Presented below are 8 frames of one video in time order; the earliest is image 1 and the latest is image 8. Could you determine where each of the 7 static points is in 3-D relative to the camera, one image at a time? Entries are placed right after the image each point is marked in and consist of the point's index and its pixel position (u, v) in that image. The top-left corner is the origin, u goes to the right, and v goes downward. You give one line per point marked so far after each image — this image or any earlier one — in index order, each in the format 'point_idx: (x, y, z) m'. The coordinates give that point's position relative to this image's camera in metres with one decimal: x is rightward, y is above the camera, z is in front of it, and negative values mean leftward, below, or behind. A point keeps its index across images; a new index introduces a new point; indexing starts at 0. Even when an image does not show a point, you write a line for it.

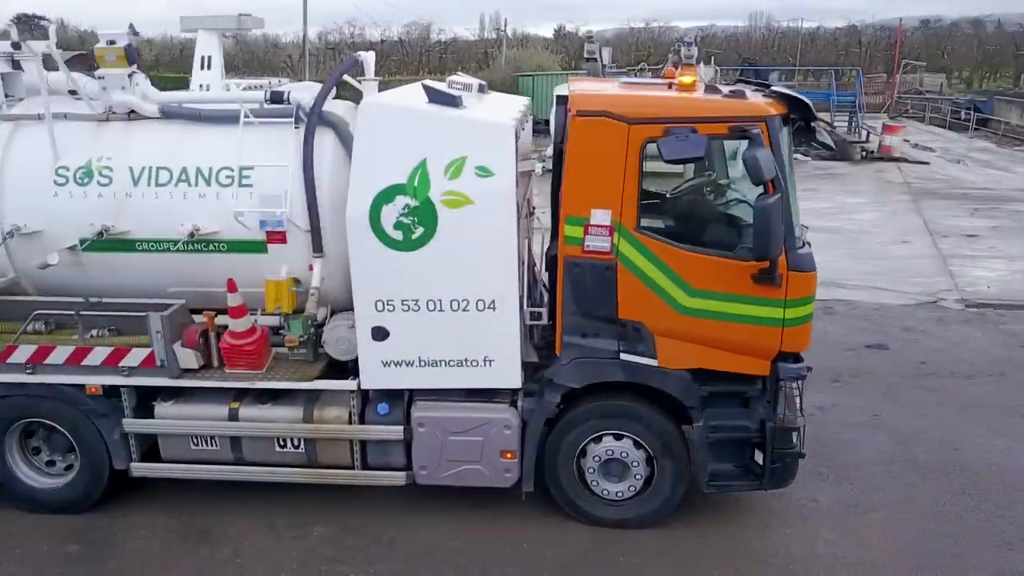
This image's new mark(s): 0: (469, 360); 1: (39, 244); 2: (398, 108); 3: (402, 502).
0: (-0.3, -0.4, +4.8) m
1: (-3.0, +0.3, +5.1) m
2: (-0.6, +1.0, +4.5) m
3: (-0.7, -1.4, +5.4) m
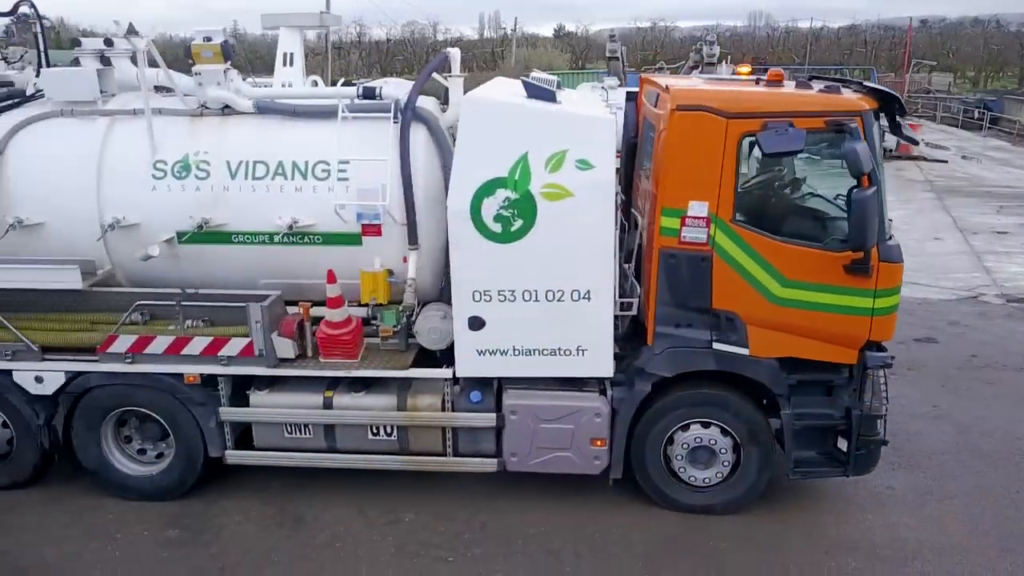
0: (+0.3, -0.4, +4.9) m
1: (-2.4, +0.3, +5.2) m
2: (-0.1, +1.1, +4.6) m
3: (-0.2, -1.4, +5.6) m
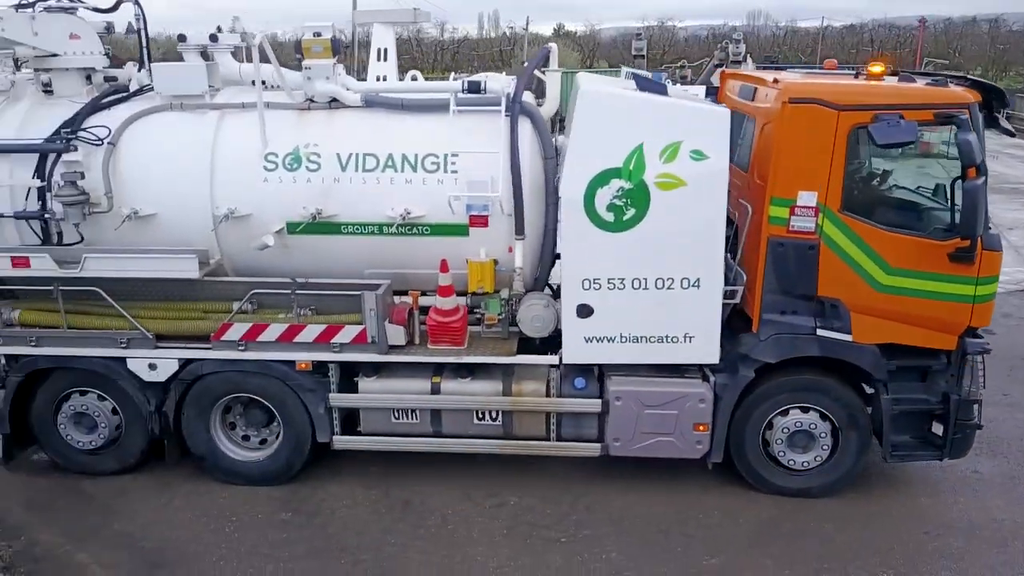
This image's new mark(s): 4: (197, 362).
0: (+1.0, -0.3, +5.1) m
1: (-1.7, +0.4, +5.4) m
2: (+0.6, +1.1, +4.8) m
3: (+0.5, -1.3, +5.7) m
4: (-2.1, -0.5, +5.4) m
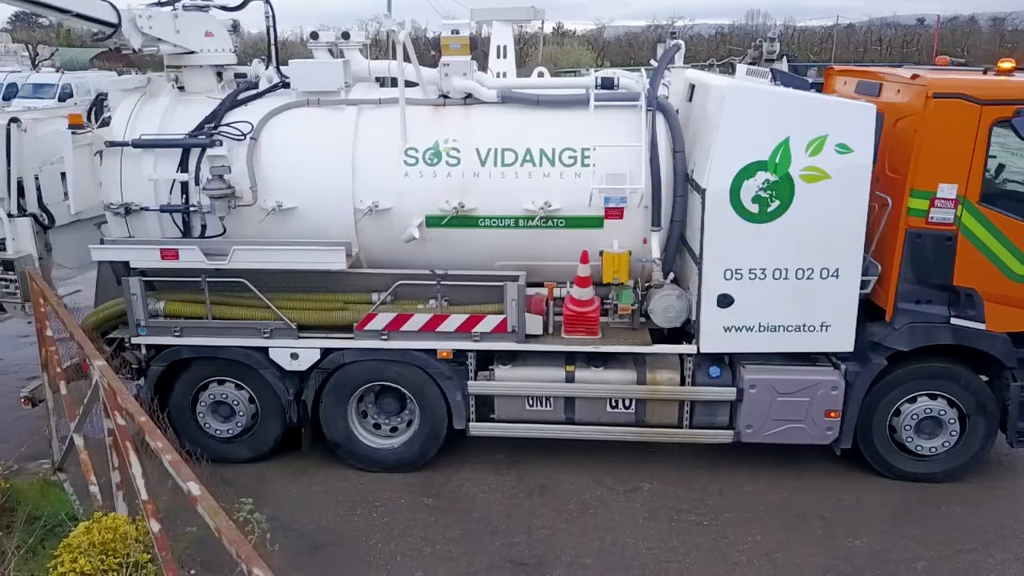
0: (+1.9, -0.2, +5.2) m
1: (-0.8, +0.5, +5.5) m
2: (+1.5, +1.2, +4.9) m
3: (+1.4, -1.2, +5.8) m
4: (-1.2, -0.4, +5.5) m
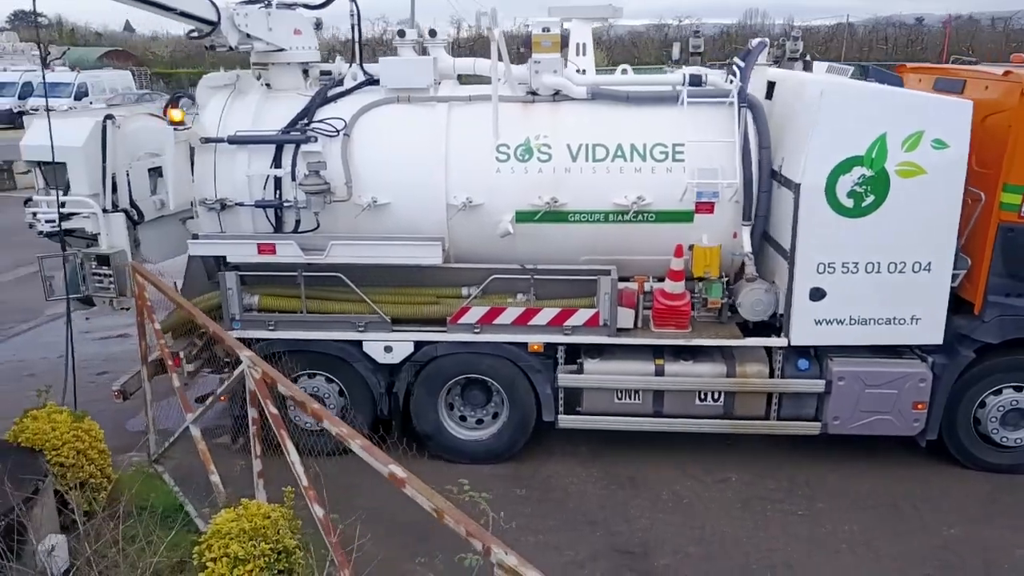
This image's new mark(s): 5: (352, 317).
0: (+2.5, -0.2, +5.3) m
1: (-0.2, +0.5, +5.6) m
2: (+2.1, +1.2, +5.0) m
3: (+2.0, -1.2, +5.9) m
4: (-0.6, -0.4, +5.6) m
5: (-1.1, -0.2, +5.6) m
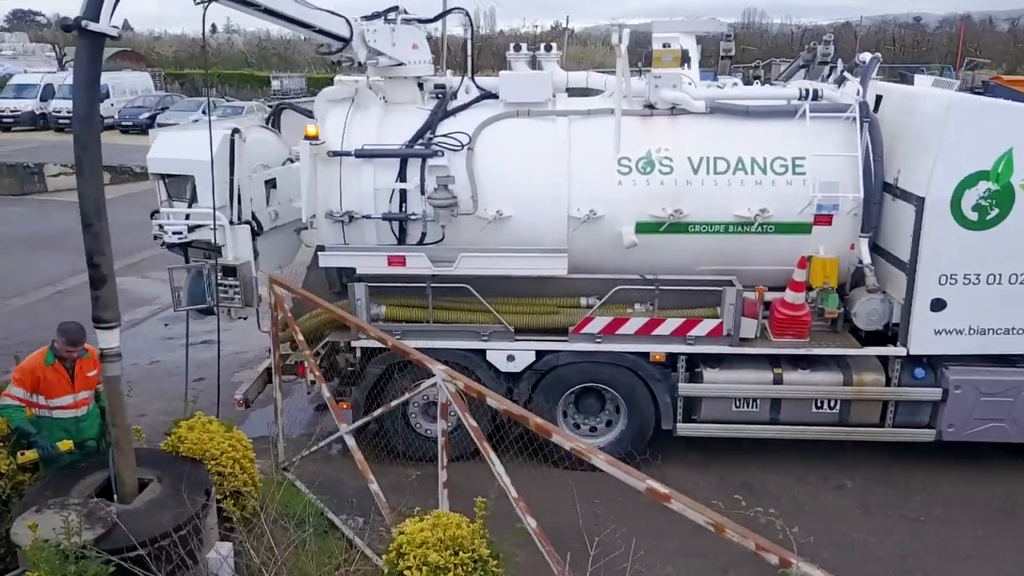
0: (+3.4, -0.3, +5.4) m
1: (+0.6, +0.4, +5.7) m
2: (+3.0, +1.2, +5.1) m
3: (+2.9, -1.3, +6.0) m
4: (+0.3, -0.5, +5.7) m
5: (-0.2, -0.3, +5.7) m
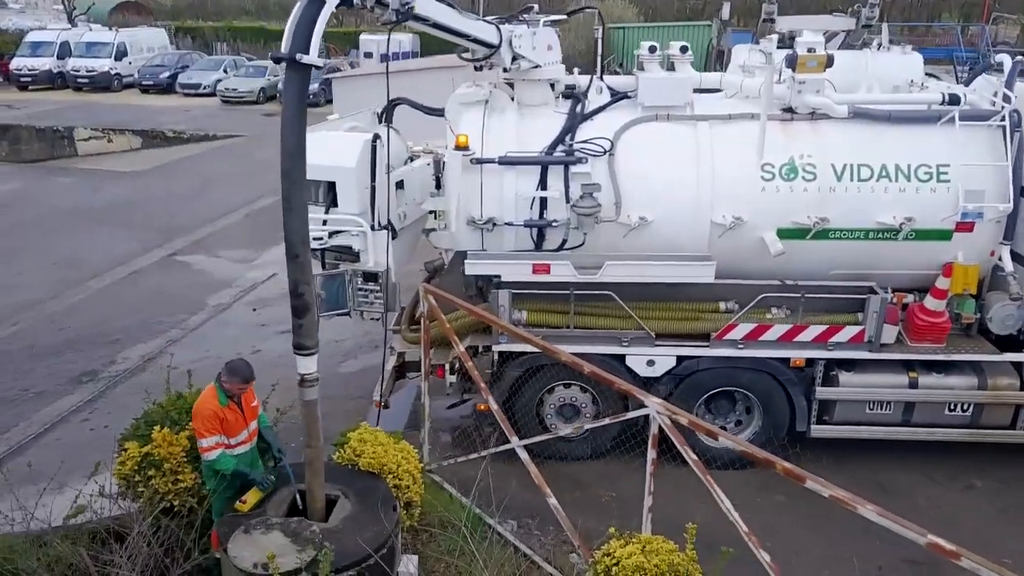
0: (+4.4, -0.3, +5.5) m
1: (+1.6, +0.4, +5.7) m
2: (+4.0, +1.1, +5.1) m
3: (+3.9, -1.3, +6.2) m
4: (+1.3, -0.5, +5.8) m
5: (+0.8, -0.3, +5.7) m
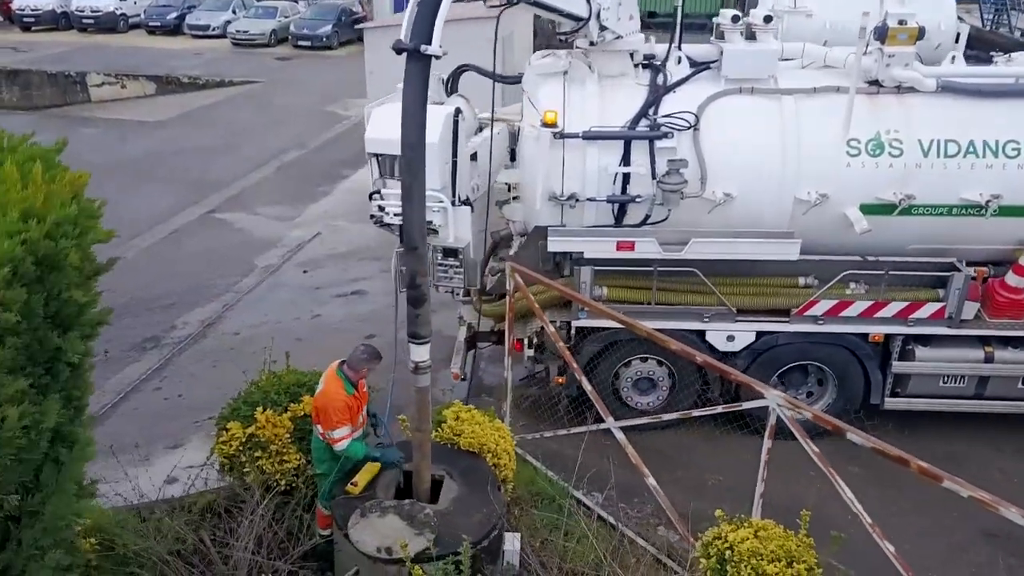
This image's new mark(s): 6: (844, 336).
0: (+5.0, -0.2, +5.5) m
1: (+2.2, +0.6, +5.7) m
2: (+4.6, +1.2, +5.0) m
3: (+4.5, -1.1, +6.3) m
4: (+1.9, -0.3, +5.8) m
5: (+1.3, -0.1, +5.8) m
6: (+2.4, -0.3, +5.8) m
